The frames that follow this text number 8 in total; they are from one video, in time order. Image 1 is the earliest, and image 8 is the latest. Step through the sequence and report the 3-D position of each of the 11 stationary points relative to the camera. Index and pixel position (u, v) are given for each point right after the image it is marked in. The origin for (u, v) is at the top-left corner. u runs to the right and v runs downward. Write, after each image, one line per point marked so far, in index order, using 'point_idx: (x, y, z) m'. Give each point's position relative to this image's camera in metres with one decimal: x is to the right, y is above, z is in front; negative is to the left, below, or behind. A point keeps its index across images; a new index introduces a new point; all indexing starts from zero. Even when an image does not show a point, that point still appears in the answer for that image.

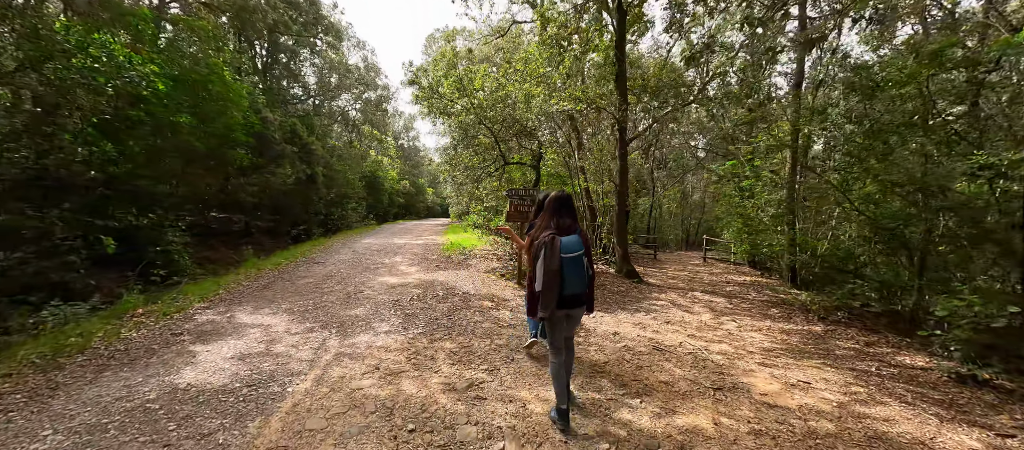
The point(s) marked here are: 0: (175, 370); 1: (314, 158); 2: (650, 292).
0: (-3.2, -1.4, +3.6) m
1: (-7.6, +2.5, +14.6) m
2: (+3.2, -1.5, +9.0) m
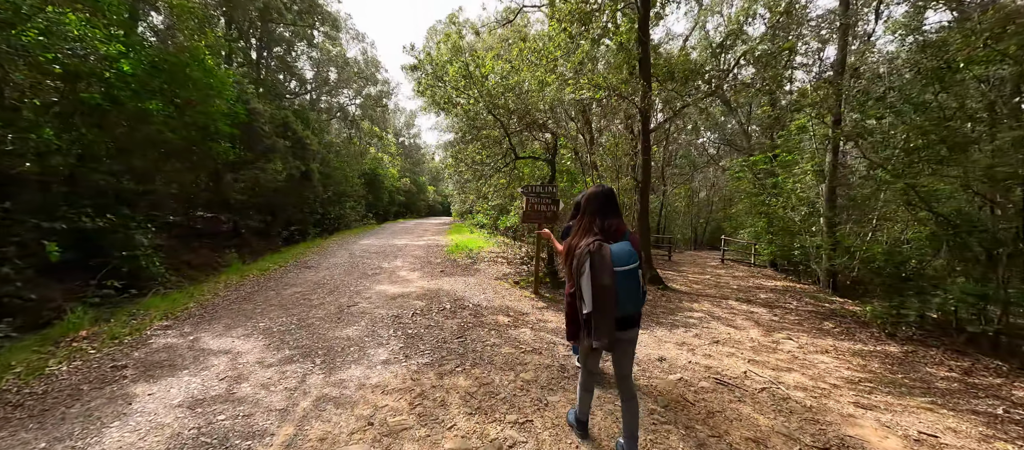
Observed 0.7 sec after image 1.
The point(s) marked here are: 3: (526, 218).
0: (-2.9, -1.4, +2.7) m
1: (-7.3, +2.6, +13.6) m
2: (+3.5, -1.5, +8.1) m
3: (+0.2, +0.1, +6.6) m
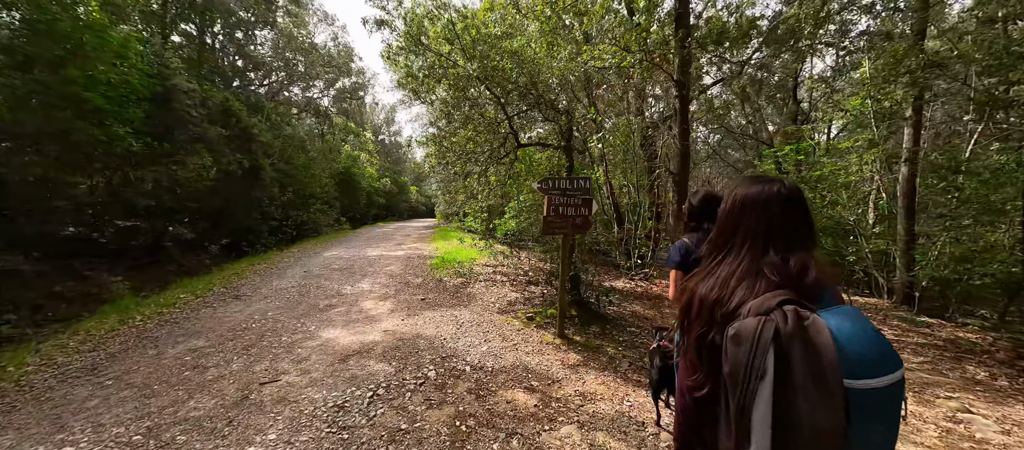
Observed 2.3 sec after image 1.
0: (-2.6, -1.6, +0.4) m
1: (-7.5, +2.3, +11.2) m
2: (+3.6, -1.6, +6.0) m
3: (+0.4, 0.0, +4.5) m
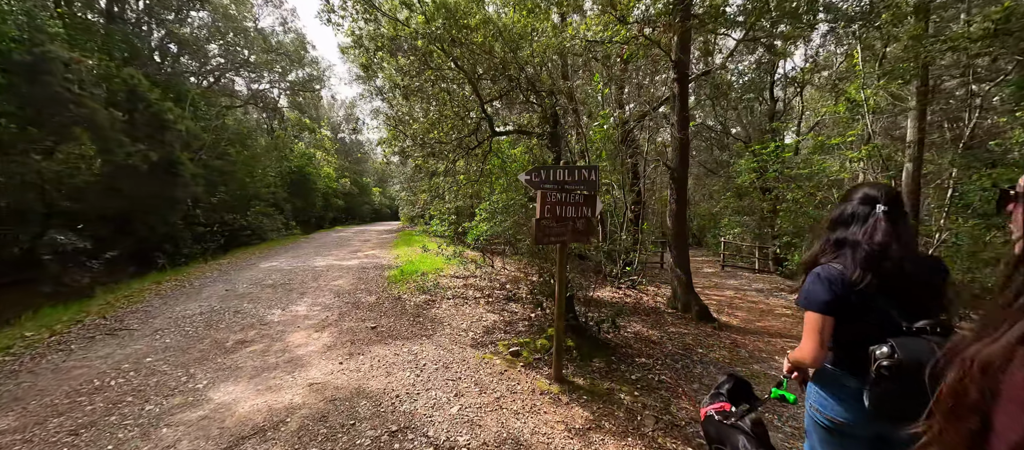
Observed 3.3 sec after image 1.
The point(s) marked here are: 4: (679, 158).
0: (-2.4, -1.7, -1.1) m
1: (-8.2, +2.1, +9.3) m
2: (+3.3, -1.6, +5.1) m
3: (+0.2, -0.1, +3.3) m
4: (+2.9, +1.2, +6.7) m
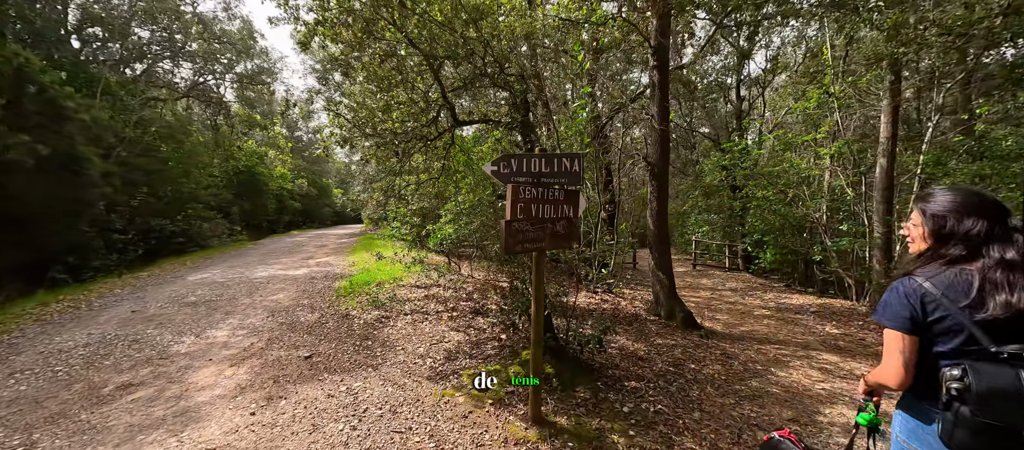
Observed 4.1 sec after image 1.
0: (-2.2, -1.7, -2.0) m
1: (-8.9, +2.0, +7.9) m
2: (+2.9, -1.6, +4.6) m
3: (0.0, -0.1, +2.6) m
4: (+2.4, +1.2, +6.2) m
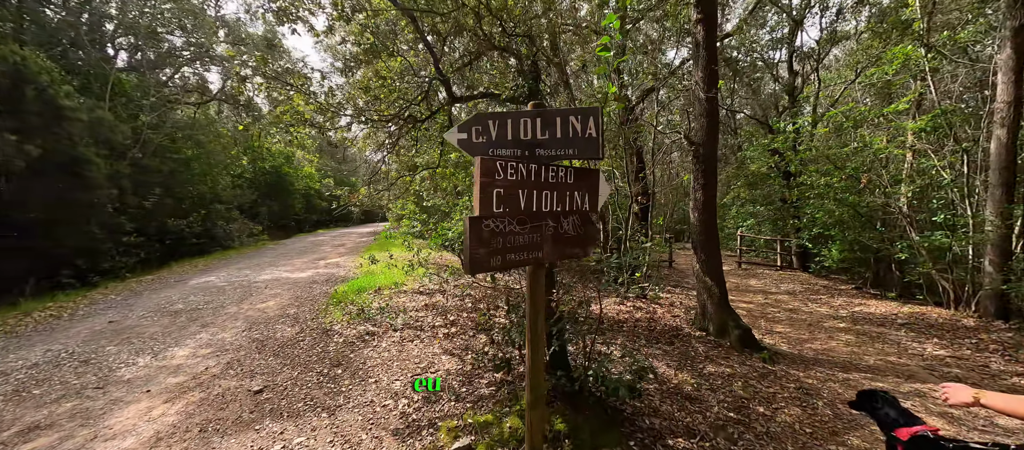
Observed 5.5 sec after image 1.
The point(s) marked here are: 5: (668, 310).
0: (-2.7, -1.8, -2.7) m
1: (-8.6, +1.9, +7.6) m
2: (+3.0, -1.6, +3.5) m
3: (-0.1, -0.1, +1.6) m
4: (+2.5, +1.3, +5.0) m
5: (+2.4, -1.3, +5.8) m
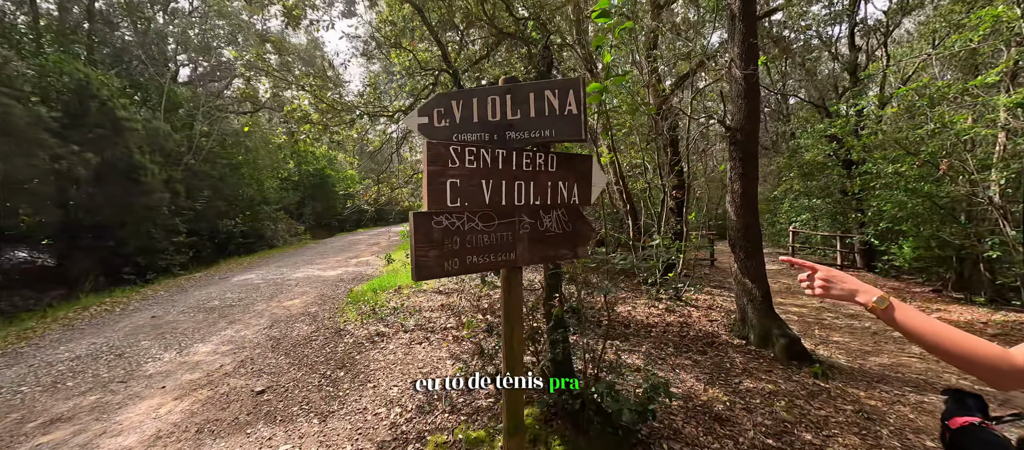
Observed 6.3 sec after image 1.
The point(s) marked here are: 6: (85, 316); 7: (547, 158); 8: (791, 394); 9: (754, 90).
0: (-3.2, -1.8, -2.6) m
1: (-8.1, +1.9, +8.2) m
2: (+3.1, -1.5, +2.9) m
3: (-0.2, -0.1, +1.4) m
4: (+2.7, +1.3, +4.5) m
5: (+2.7, -1.2, +5.3) m
6: (-6.1, -1.3, +5.4) m
7: (+0.2, +0.3, +1.5) m
8: (+2.2, -1.4, +3.1) m
9: (+2.7, +1.4, +4.2) m
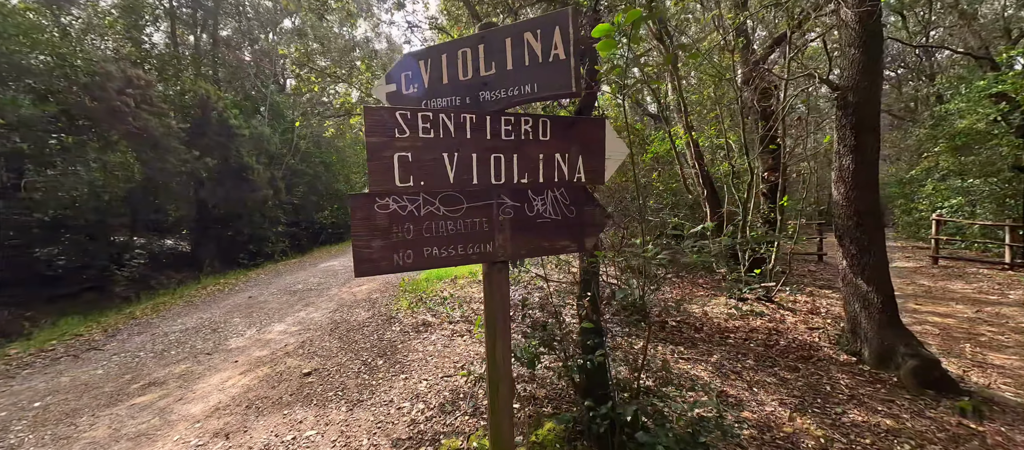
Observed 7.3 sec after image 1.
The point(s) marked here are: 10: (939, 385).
0: (-4.0, -1.9, -2.1) m
1: (-6.6, +2.1, +9.5) m
2: (+3.3, -1.4, +2.0) m
3: (-0.3, 0.0, +1.2) m
4: (+3.2, +1.4, +3.6) m
5: (+3.4, -1.1, +4.4) m
6: (-5.2, -1.2, +6.4) m
7: (+0.1, +0.3, +1.2) m
8: (+2.5, -1.3, +2.3) m
9: (+3.1, +1.6, +3.3) m
10: (+3.3, -1.2, +2.9) m
